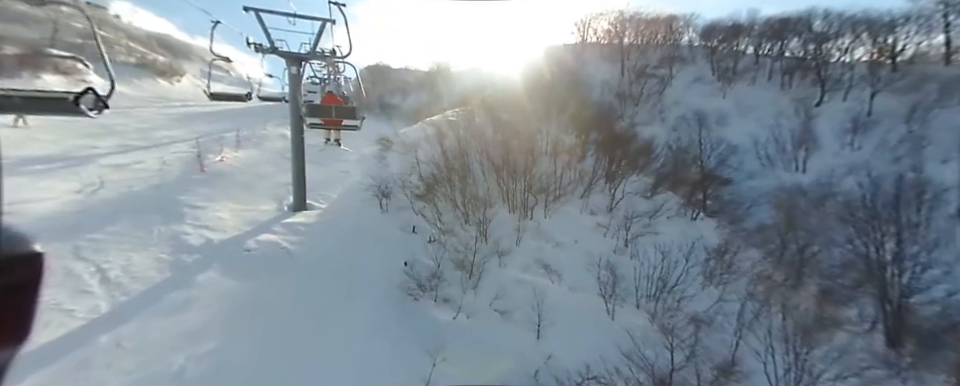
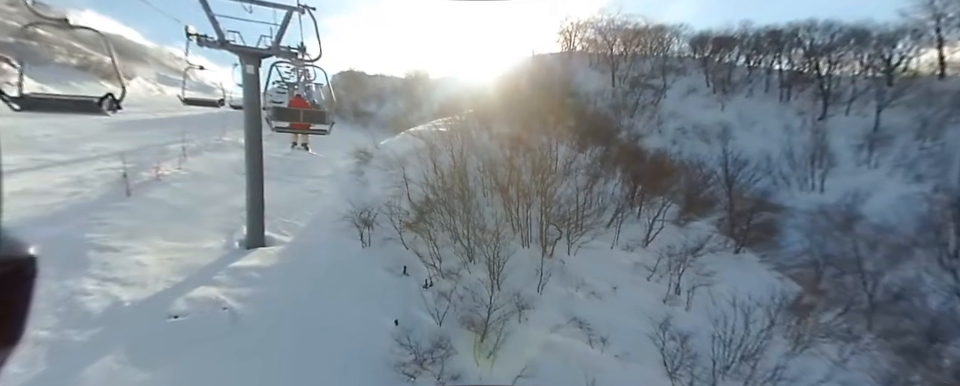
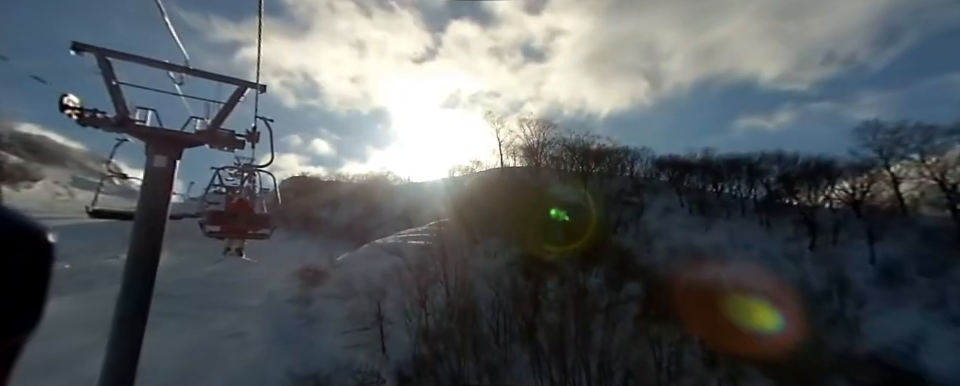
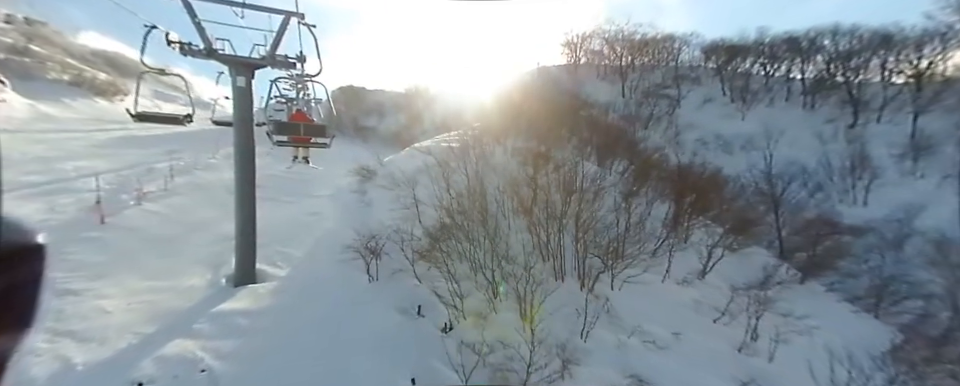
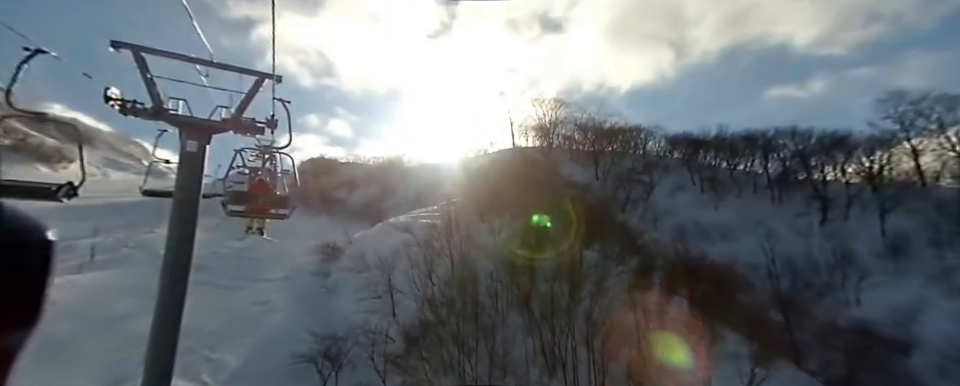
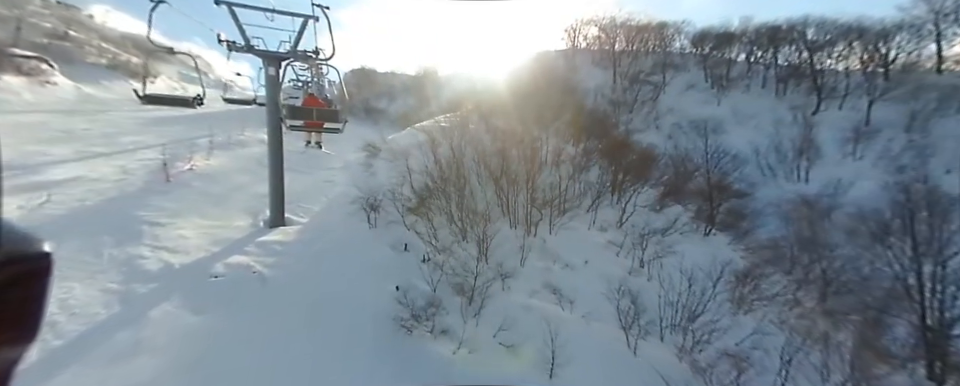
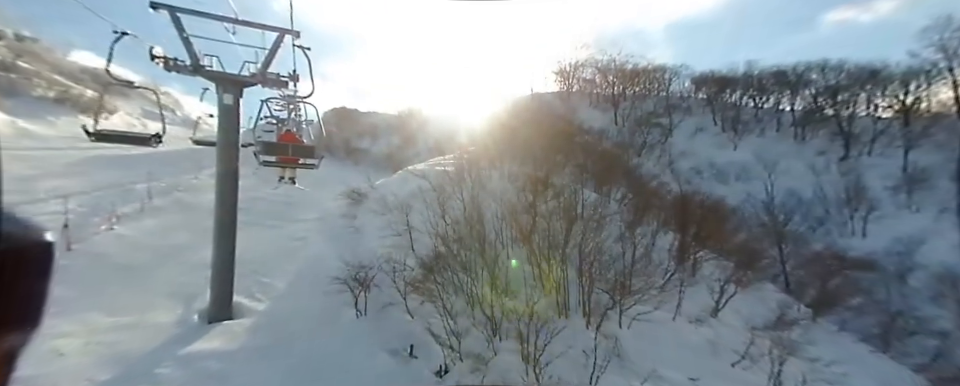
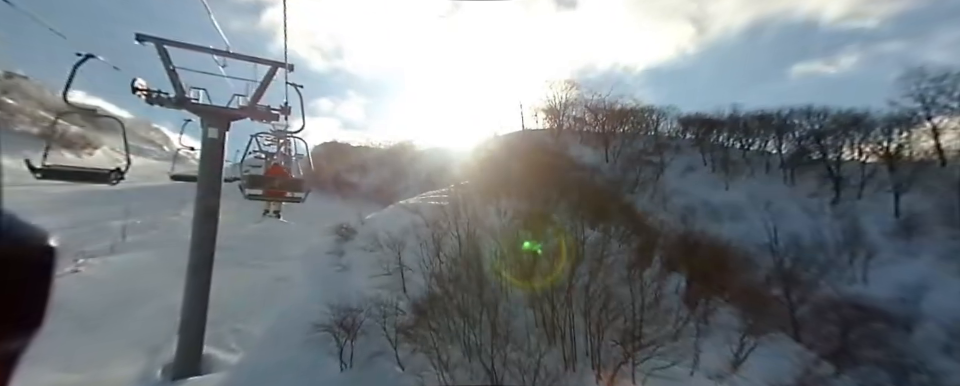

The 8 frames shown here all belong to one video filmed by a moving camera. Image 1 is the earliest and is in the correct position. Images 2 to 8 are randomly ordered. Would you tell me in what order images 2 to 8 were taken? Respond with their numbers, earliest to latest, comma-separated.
6, 2, 4, 7, 8, 5, 3
